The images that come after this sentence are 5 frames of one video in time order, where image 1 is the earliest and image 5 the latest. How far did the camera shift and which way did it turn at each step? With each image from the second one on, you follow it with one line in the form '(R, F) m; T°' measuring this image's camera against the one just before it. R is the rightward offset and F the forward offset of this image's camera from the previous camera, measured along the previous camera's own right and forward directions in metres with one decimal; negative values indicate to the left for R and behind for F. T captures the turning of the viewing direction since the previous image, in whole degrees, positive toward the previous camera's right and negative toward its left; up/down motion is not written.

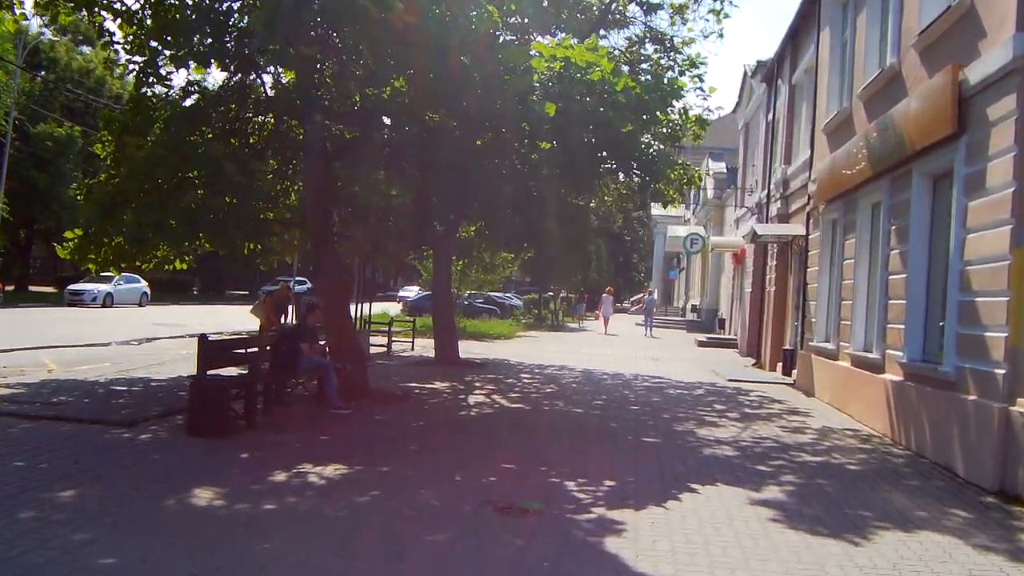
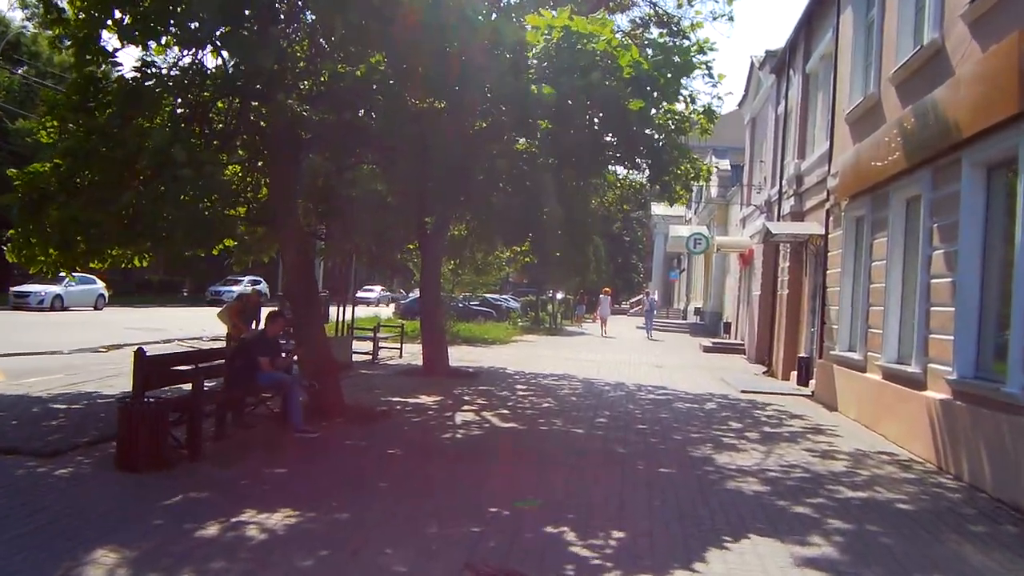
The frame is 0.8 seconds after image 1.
(+0.1, +1.3) m; 0°
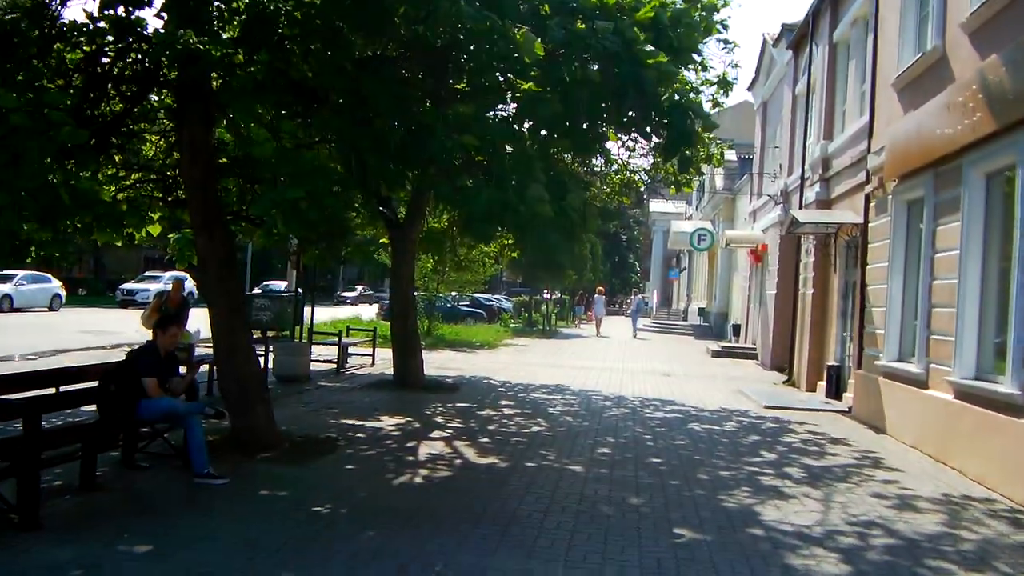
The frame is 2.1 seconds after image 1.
(+0.2, +2.3) m; 0°
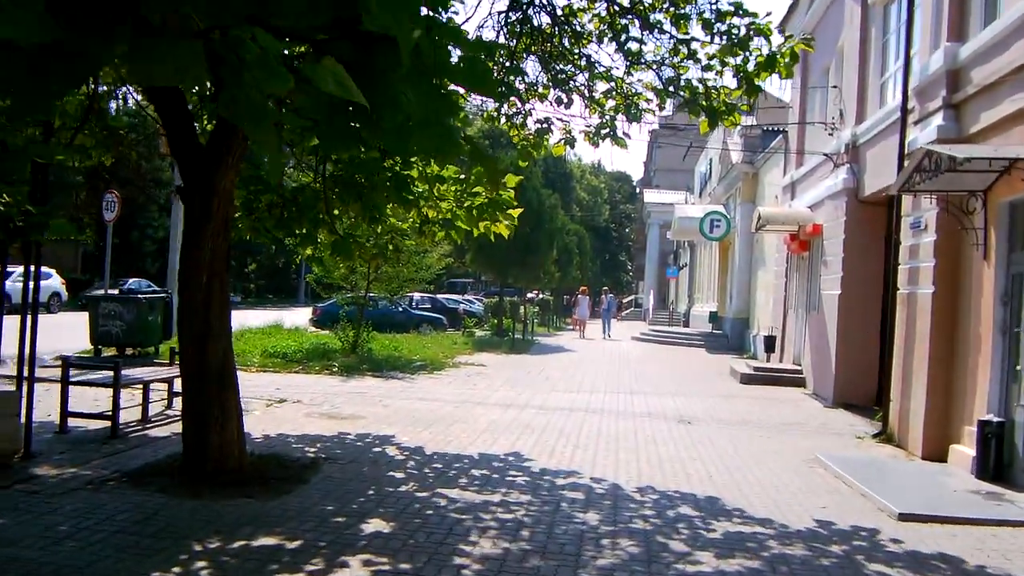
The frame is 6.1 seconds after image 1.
(+0.8, +6.6) m; +1°
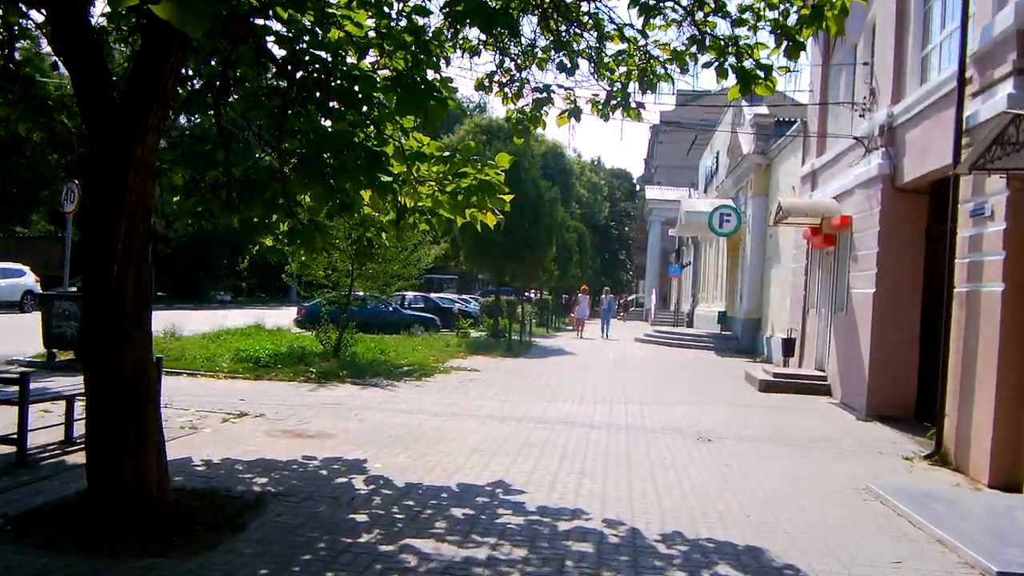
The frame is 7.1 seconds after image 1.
(0.0, +1.5) m; 0°
